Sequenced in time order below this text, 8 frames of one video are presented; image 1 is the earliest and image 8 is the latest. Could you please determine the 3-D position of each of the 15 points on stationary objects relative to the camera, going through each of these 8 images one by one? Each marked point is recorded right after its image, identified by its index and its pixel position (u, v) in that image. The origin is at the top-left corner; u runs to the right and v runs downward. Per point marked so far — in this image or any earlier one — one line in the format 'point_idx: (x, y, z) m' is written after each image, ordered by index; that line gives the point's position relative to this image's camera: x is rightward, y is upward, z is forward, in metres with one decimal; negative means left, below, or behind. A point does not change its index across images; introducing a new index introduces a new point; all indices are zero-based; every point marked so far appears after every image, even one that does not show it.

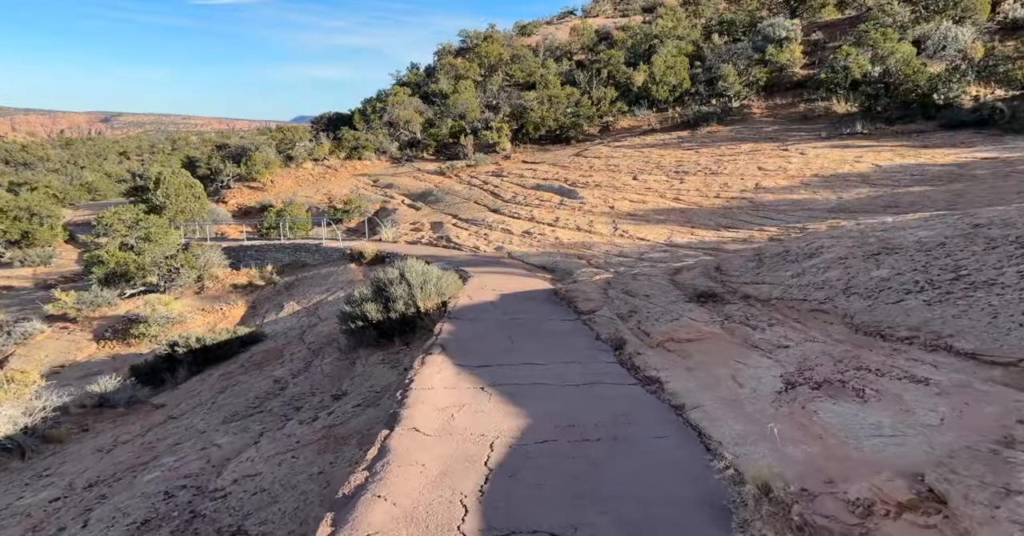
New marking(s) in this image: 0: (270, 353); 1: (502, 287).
0: (-3.3, -1.2, +8.5) m
1: (-0.2, -0.3, +8.7) m
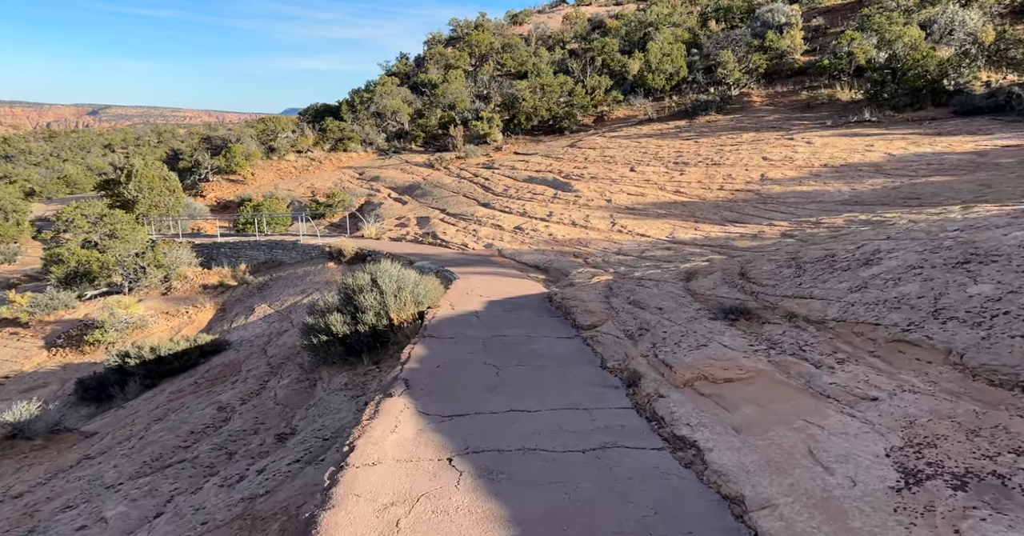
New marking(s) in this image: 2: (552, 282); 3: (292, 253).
0: (-3.5, -1.2, +7.5) m
1: (-0.3, -0.3, +7.8) m
2: (+0.6, -0.2, +9.0) m
3: (-5.0, +0.3, +14.0) m
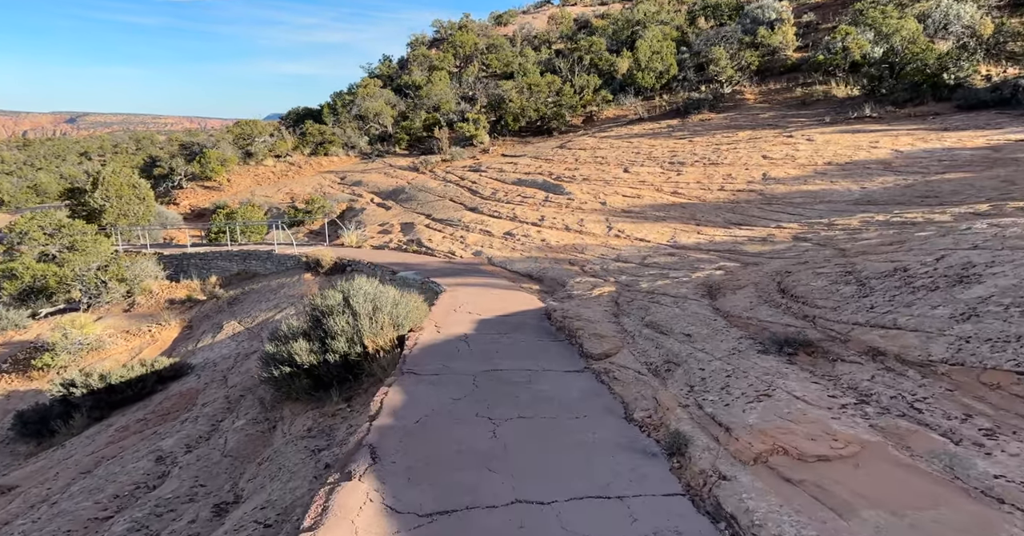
0: (-3.6, -1.4, +6.7) m
1: (-0.4, -0.4, +7.0) m
2: (+0.5, -0.3, +8.2) m
3: (-5.2, +0.1, +13.1) m
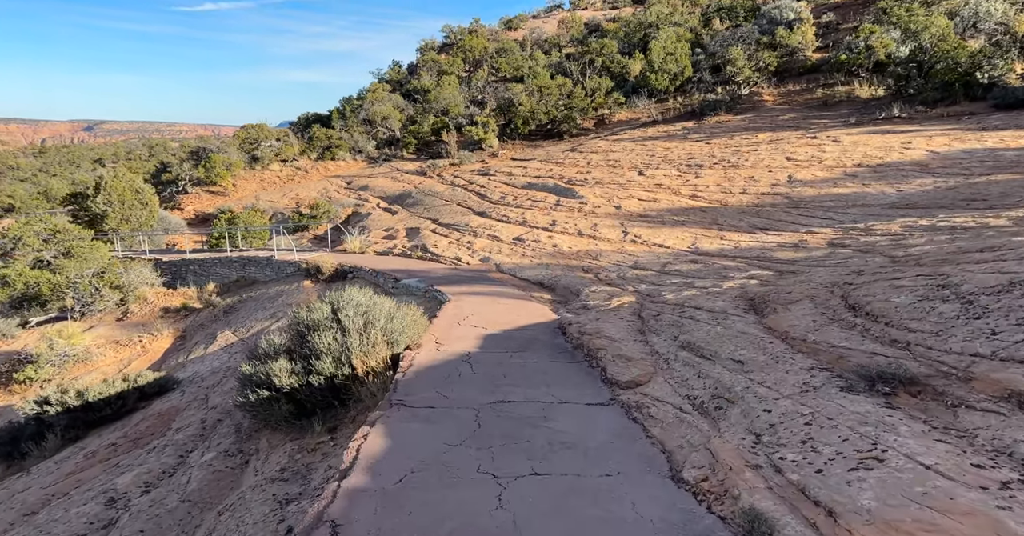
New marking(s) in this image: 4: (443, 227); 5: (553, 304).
0: (-3.4, -1.5, +6.1) m
1: (-0.3, -0.5, +6.4) m
2: (+0.6, -0.4, +7.6) m
3: (-5.0, -0.1, +12.5) m
4: (-1.6, +0.9, +13.6) m
5: (+0.5, -0.4, +7.6) m
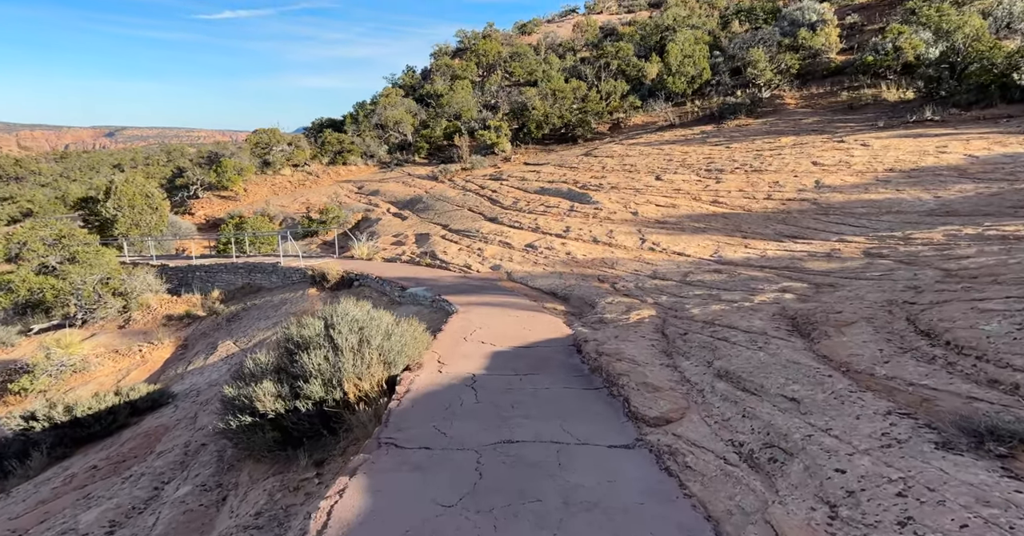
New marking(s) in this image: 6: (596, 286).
0: (-3.3, -1.6, +5.7) m
1: (-0.2, -0.6, +5.9) m
2: (+0.7, -0.6, +7.1) m
3: (-4.8, -0.2, +12.2) m
4: (-1.3, +0.7, +13.2) m
5: (+0.6, -0.6, +7.1) m
6: (+1.2, -0.2, +8.5) m
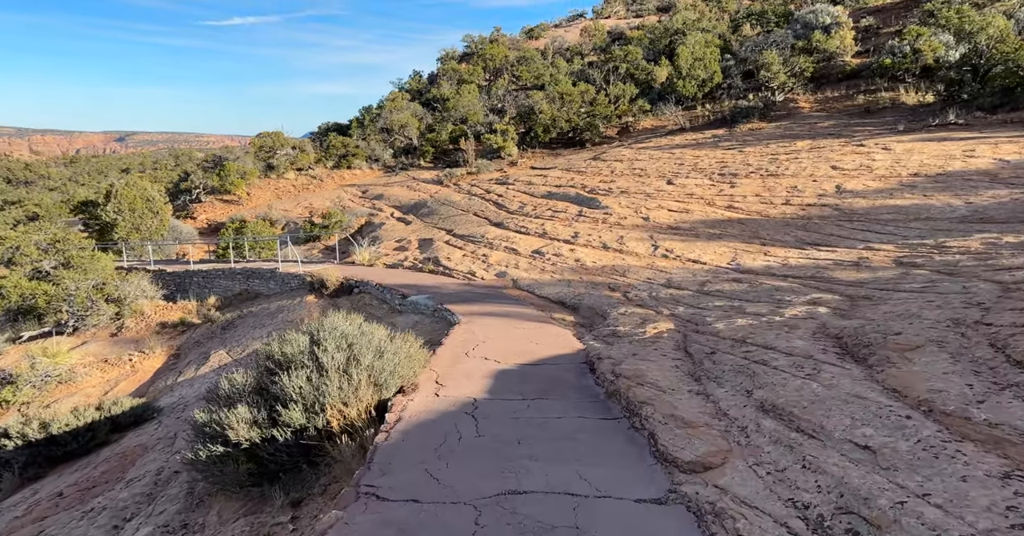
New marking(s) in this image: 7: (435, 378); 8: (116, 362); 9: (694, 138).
0: (-3.3, -1.6, +5.2) m
1: (-0.1, -0.7, +5.5) m
2: (+0.8, -0.7, +6.6) m
3: (-4.6, -0.3, +11.8) m
4: (-1.1, +0.6, +12.8) m
5: (+0.7, -0.7, +6.7) m
6: (+1.3, -0.4, +8.0) m
7: (-0.5, -0.7, +4.1) m
8: (-6.2, -1.5, +9.6) m
9: (+5.6, +4.0, +18.8) m
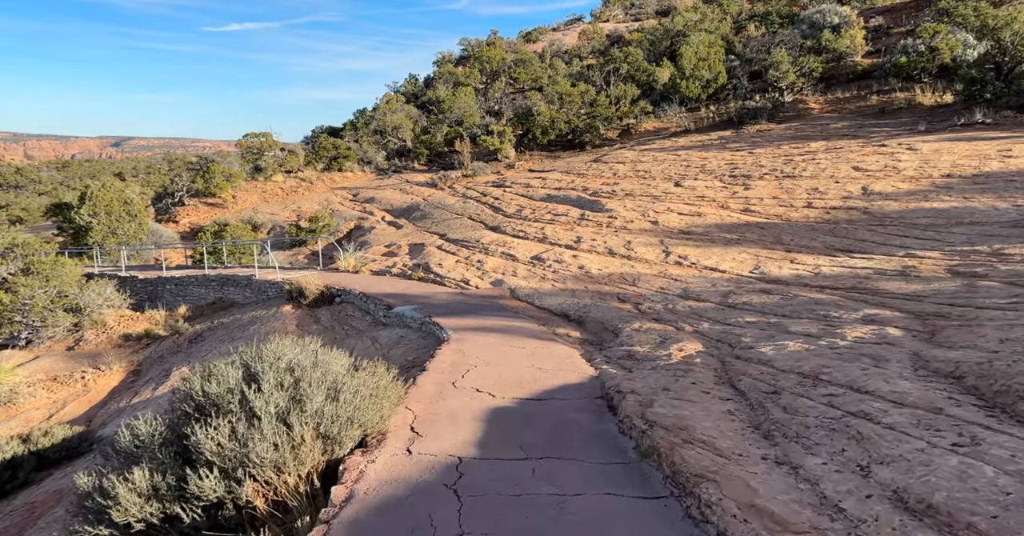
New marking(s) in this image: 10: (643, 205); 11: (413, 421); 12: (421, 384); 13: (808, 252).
0: (-3.3, -1.7, +4.3) m
1: (-0.2, -0.8, +4.5) m
2: (+0.8, -0.7, +5.7) m
3: (-4.7, -0.4, +10.8) m
4: (-1.2, +0.5, +11.8) m
5: (+0.7, -0.7, +5.7) m
6: (+1.2, -0.5, +7.1) m
7: (-0.5, -0.8, +3.1) m
8: (-6.2, -1.5, +8.6) m
9: (+5.5, +3.8, +17.9) m
10: (+2.6, +1.2, +11.9) m
11: (-0.5, -0.8, +3.2) m
12: (-0.6, -0.7, +4.0) m
13: (+4.0, +0.2, +8.2) m
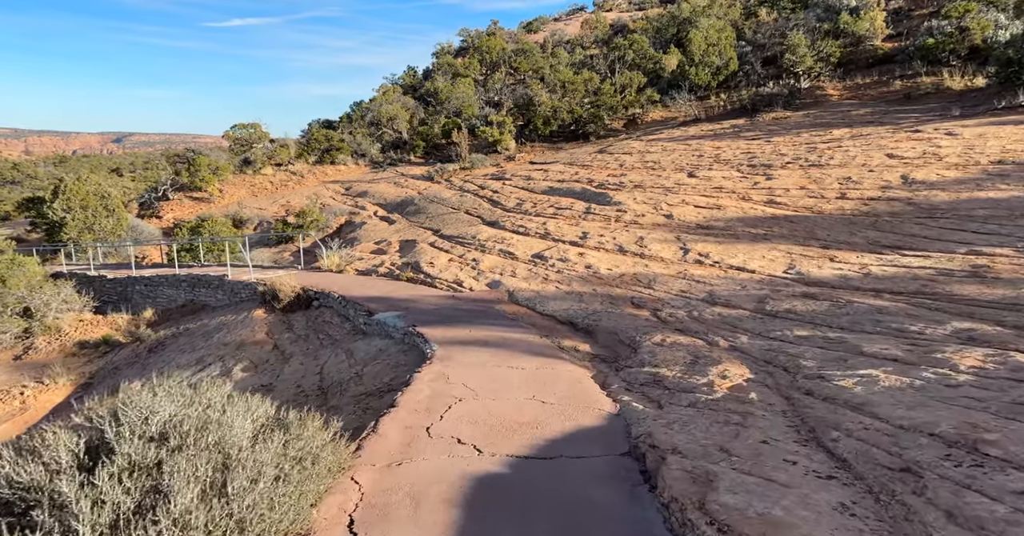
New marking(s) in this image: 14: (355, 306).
0: (-3.3, -1.7, +3.2) m
1: (-0.2, -0.8, +3.5) m
2: (+0.7, -0.8, +4.6) m
3: (-4.7, -0.4, +9.7) m
4: (-1.2, +0.5, +10.8) m
5: (+0.7, -0.8, +4.7) m
6: (+1.2, -0.5, +6.0) m
7: (-0.5, -0.8, +2.1) m
8: (-6.2, -1.6, +7.6) m
9: (+5.5, +3.8, +16.8) m
10: (+2.5, +1.3, +10.9) m
11: (-0.6, -0.8, +2.2) m
12: (-0.6, -0.8, +3.0) m
13: (+3.9, +0.2, +7.1) m
14: (-1.9, -0.5, +7.3) m
